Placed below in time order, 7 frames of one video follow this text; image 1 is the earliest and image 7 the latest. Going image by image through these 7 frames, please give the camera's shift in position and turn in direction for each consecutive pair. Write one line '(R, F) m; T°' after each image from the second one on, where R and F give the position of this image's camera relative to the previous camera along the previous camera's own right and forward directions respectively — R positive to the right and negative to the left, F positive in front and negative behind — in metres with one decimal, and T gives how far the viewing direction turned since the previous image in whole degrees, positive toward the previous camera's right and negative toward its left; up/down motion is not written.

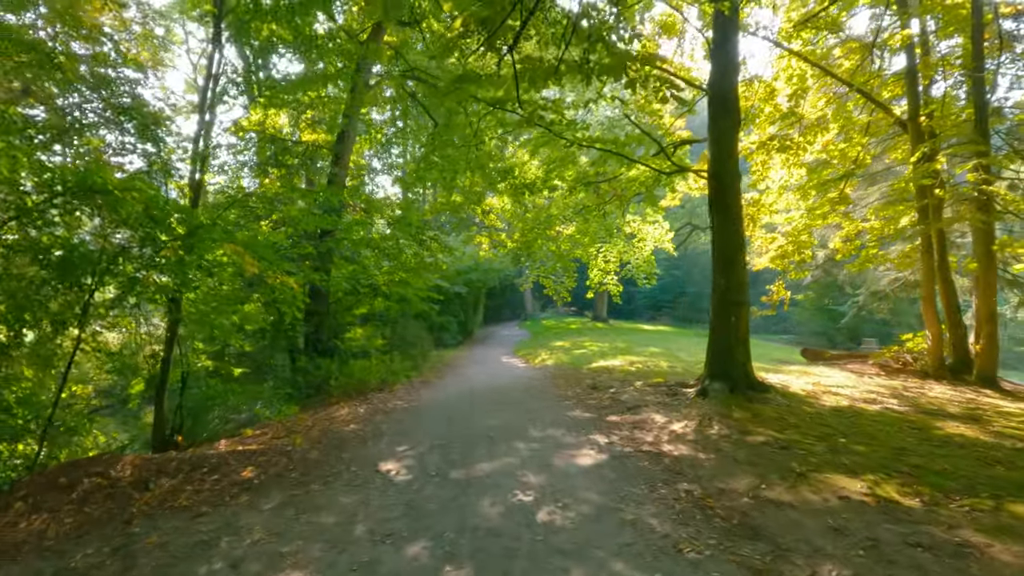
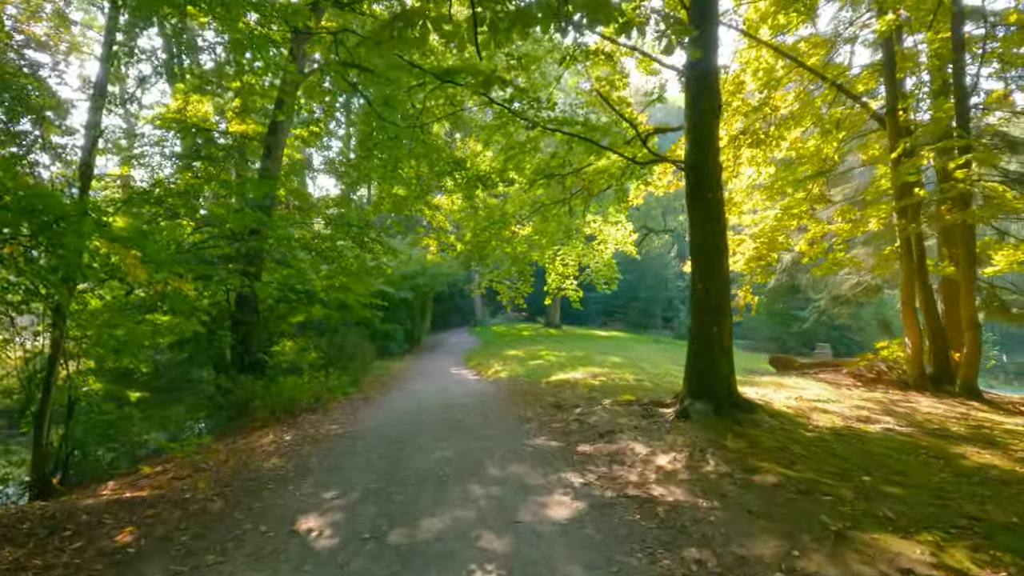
(0.0, +1.3) m; +4°
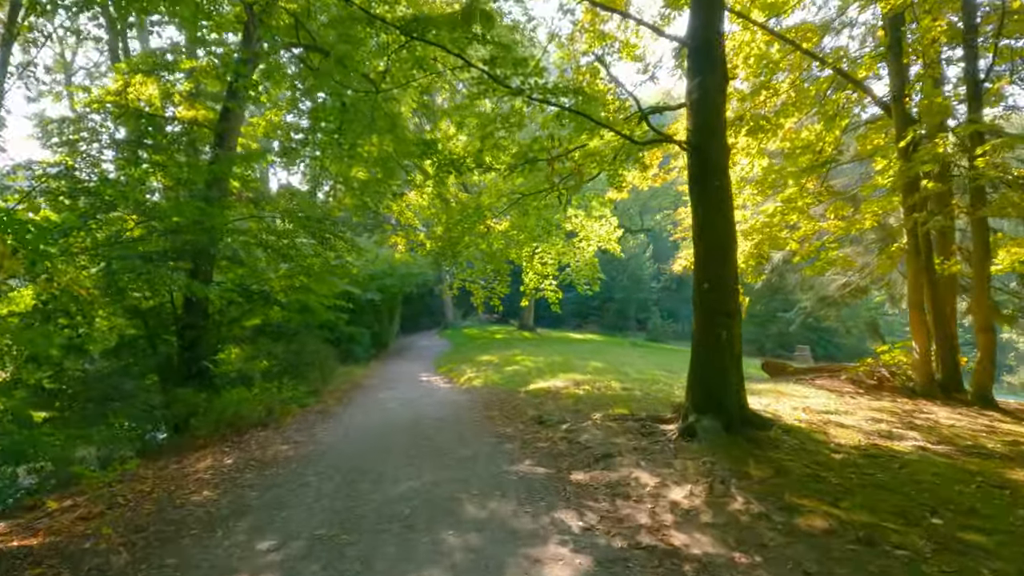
(-0.1, +1.1) m; +3°
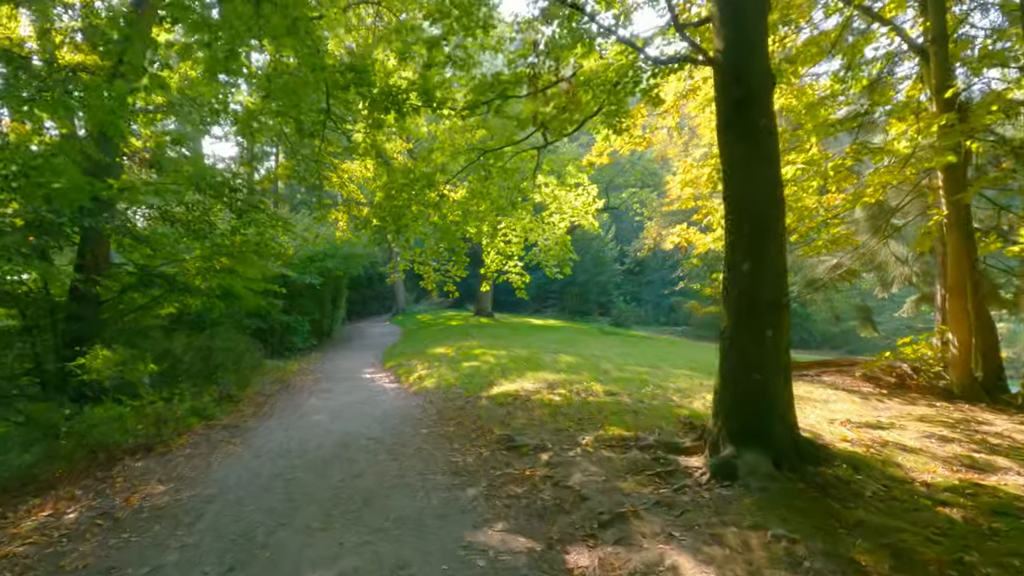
(-0.1, +2.1) m; +4°
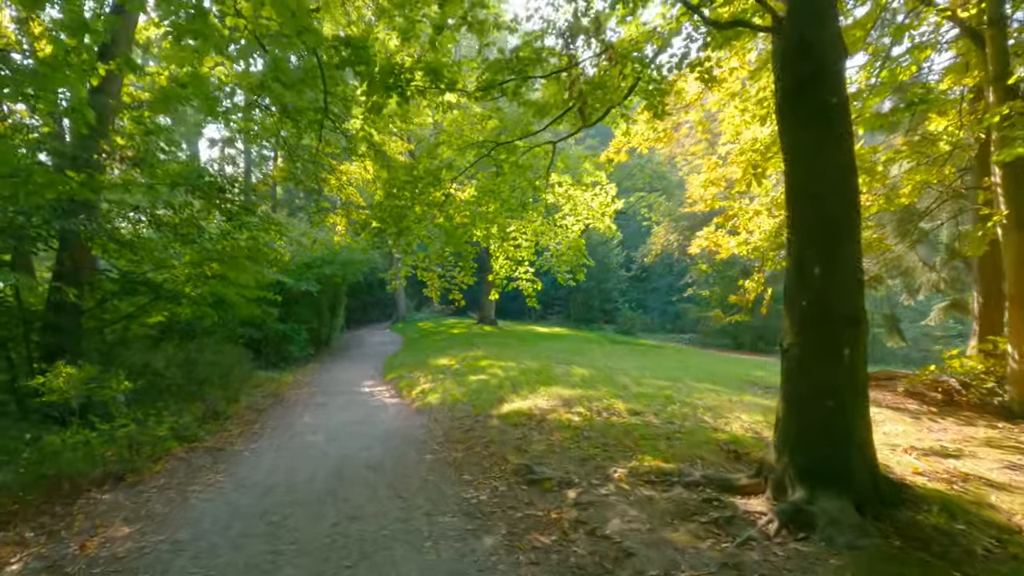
(-0.2, +0.8) m; 0°
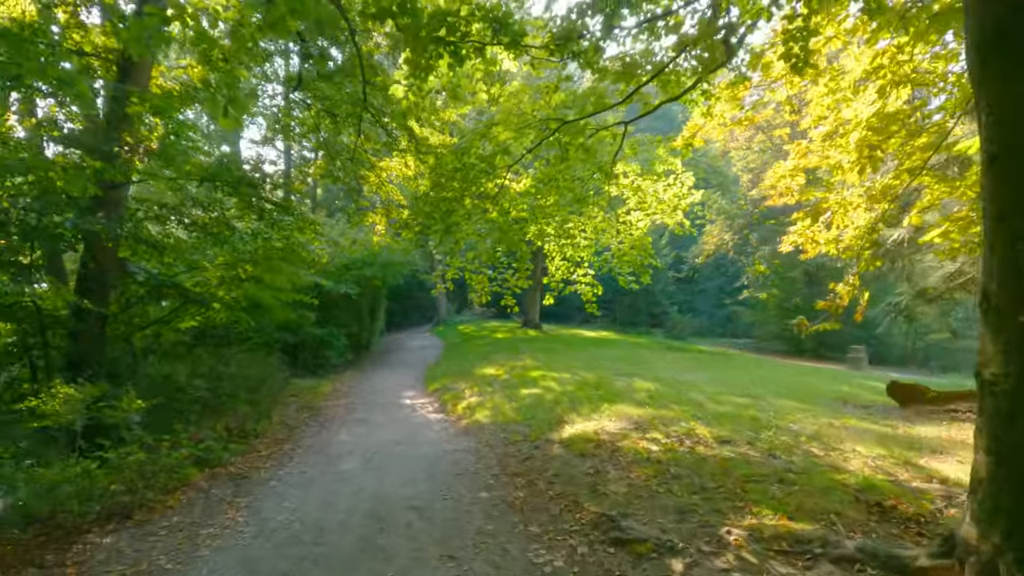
(-0.3, +1.1) m; -3°
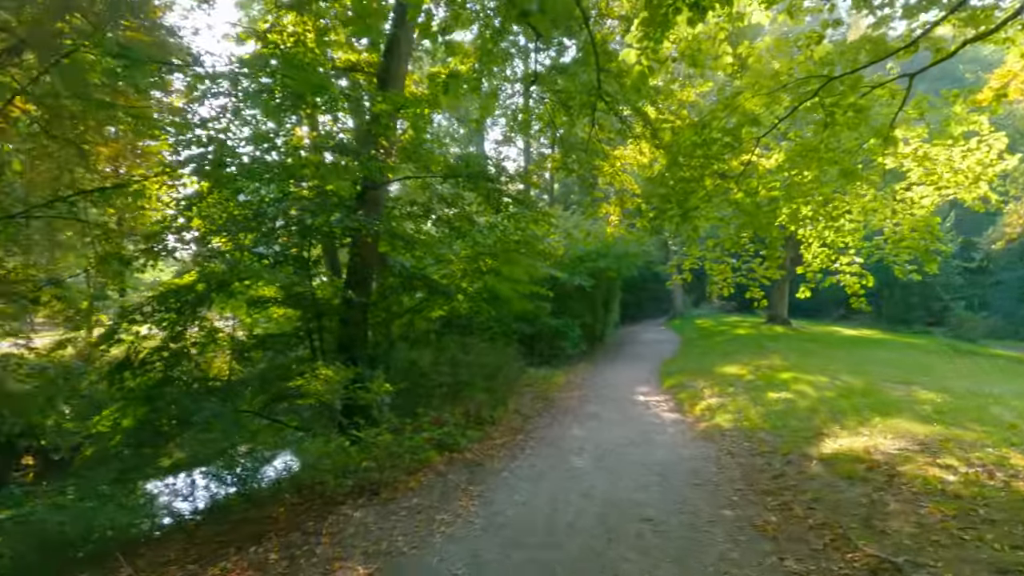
(-0.1, +0.4) m; -20°
